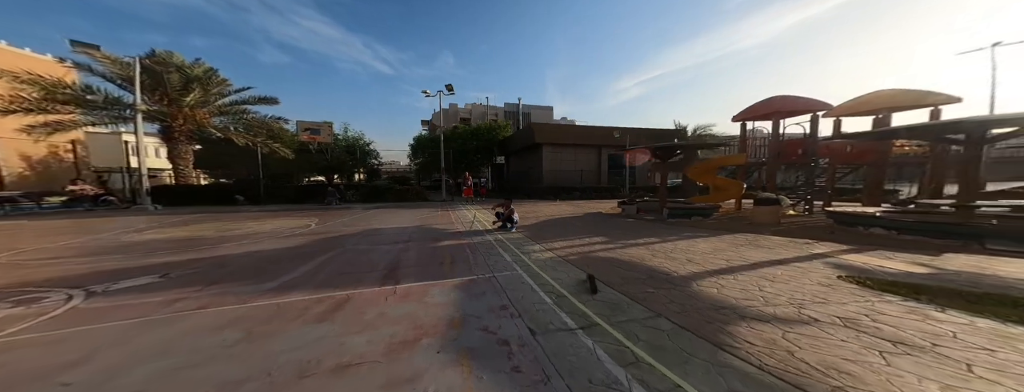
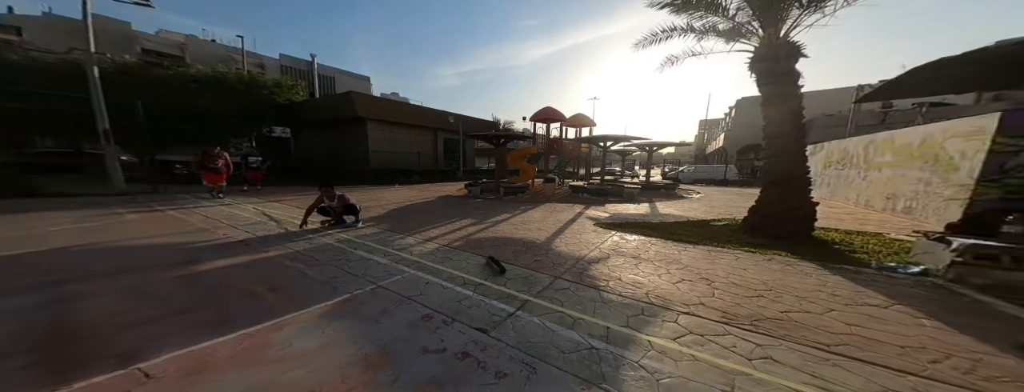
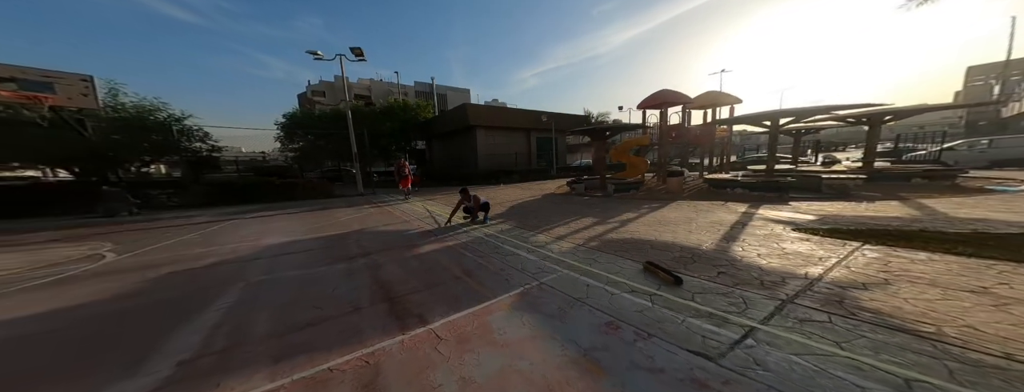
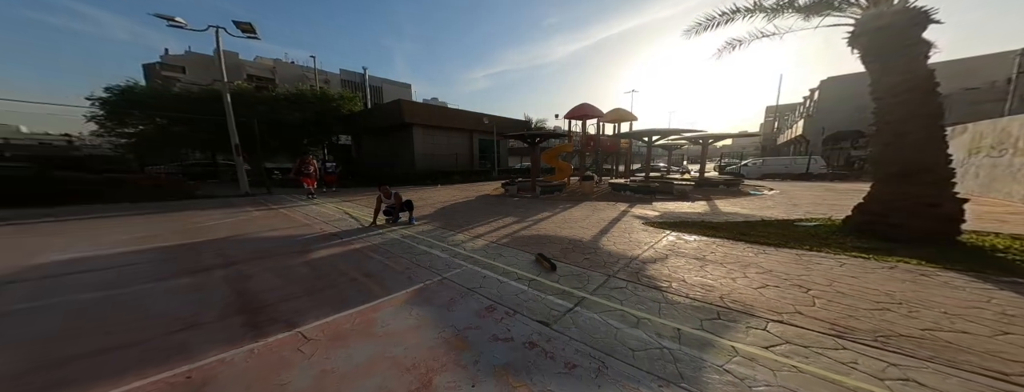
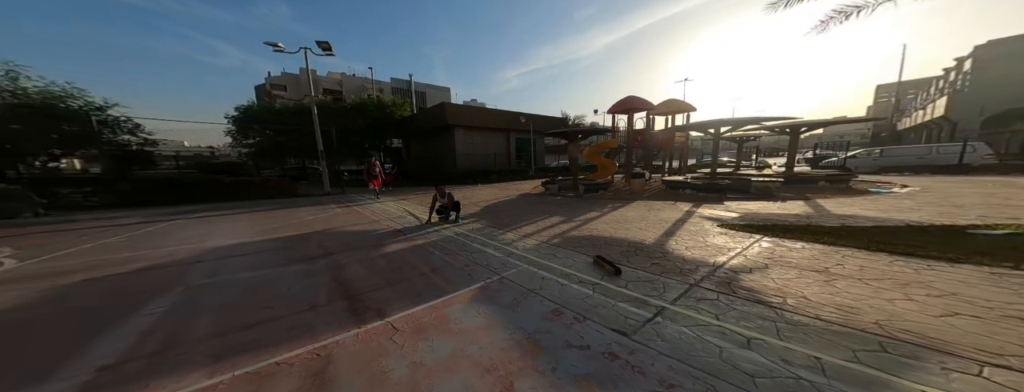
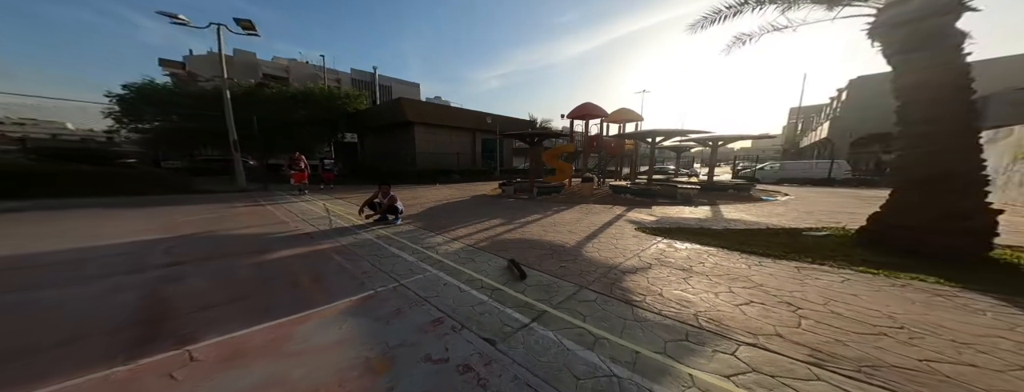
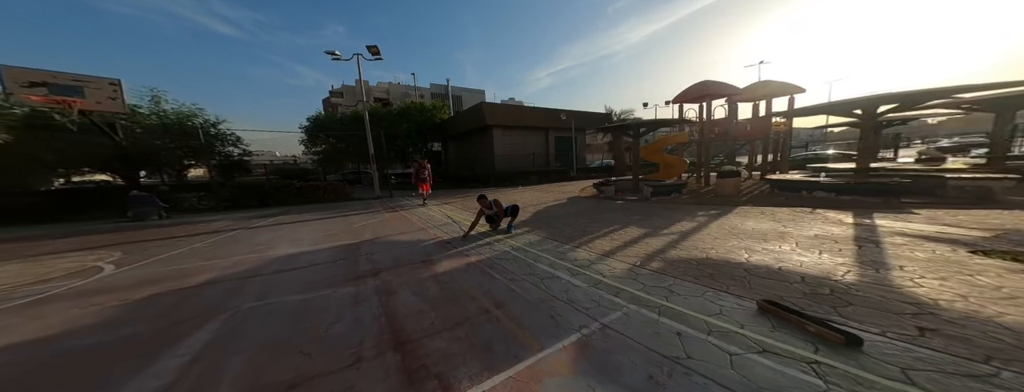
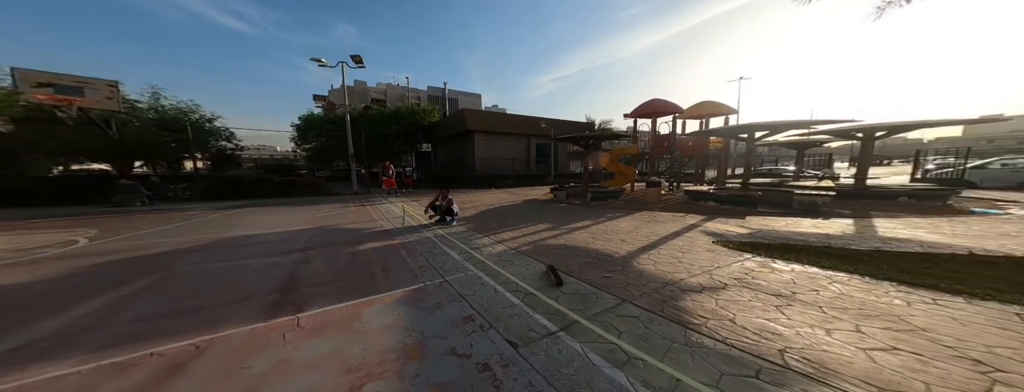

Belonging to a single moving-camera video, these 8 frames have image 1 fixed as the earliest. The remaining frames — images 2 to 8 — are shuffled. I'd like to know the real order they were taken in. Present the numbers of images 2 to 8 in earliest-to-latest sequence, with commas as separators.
8, 6, 2, 4, 5, 3, 7
